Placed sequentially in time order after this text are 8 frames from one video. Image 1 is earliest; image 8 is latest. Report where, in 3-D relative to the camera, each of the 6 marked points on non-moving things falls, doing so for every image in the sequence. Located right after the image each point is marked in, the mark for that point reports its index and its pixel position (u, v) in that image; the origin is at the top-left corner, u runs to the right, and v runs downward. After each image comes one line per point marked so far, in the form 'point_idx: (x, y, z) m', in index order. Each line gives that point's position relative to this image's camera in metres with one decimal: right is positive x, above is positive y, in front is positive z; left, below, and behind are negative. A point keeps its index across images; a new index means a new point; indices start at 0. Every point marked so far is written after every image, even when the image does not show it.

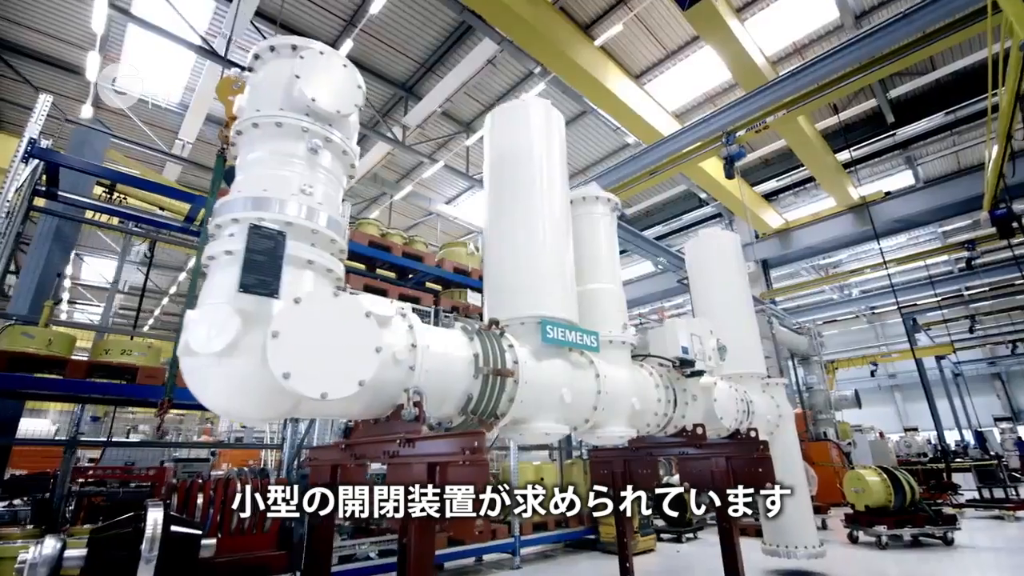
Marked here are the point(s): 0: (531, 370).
0: (+0.1, -0.3, +2.0) m
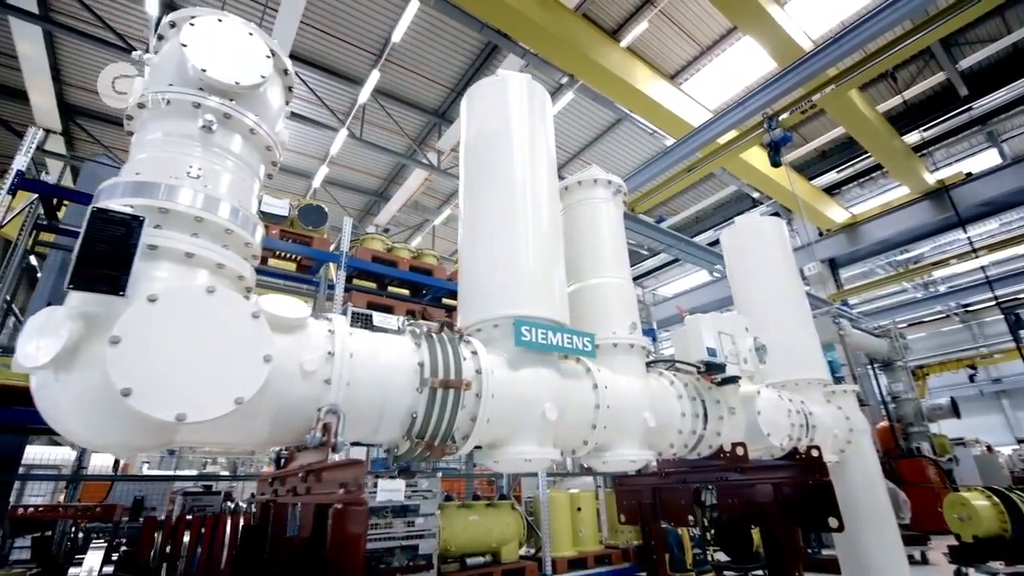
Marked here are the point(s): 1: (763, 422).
0: (0.0, -0.3, +1.7) m
1: (+1.2, -0.7, +2.4) m
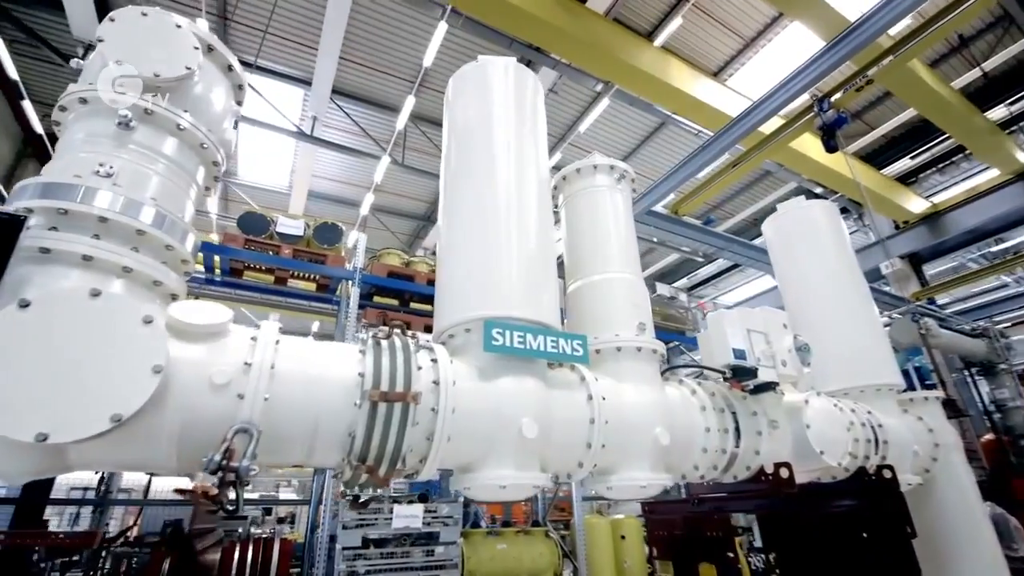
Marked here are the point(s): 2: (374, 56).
0: (-0.1, -0.3, +1.4) m
1: (+1.2, -0.6, +2.0) m
2: (-1.7, +2.8, +5.8) m
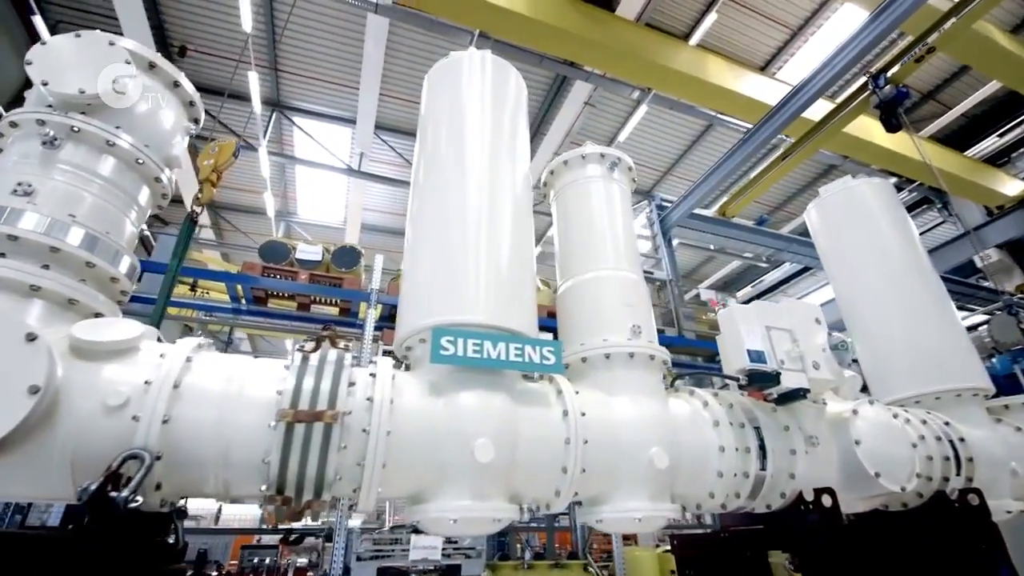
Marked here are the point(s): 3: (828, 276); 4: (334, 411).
0: (-0.3, -0.3, +1.2) m
1: (+1.2, -0.6, +1.6) m
2: (-1.4, +2.6, +6.0) m
3: (+1.8, +0.1, +2.7) m
4: (-0.4, -0.3, +1.1) m
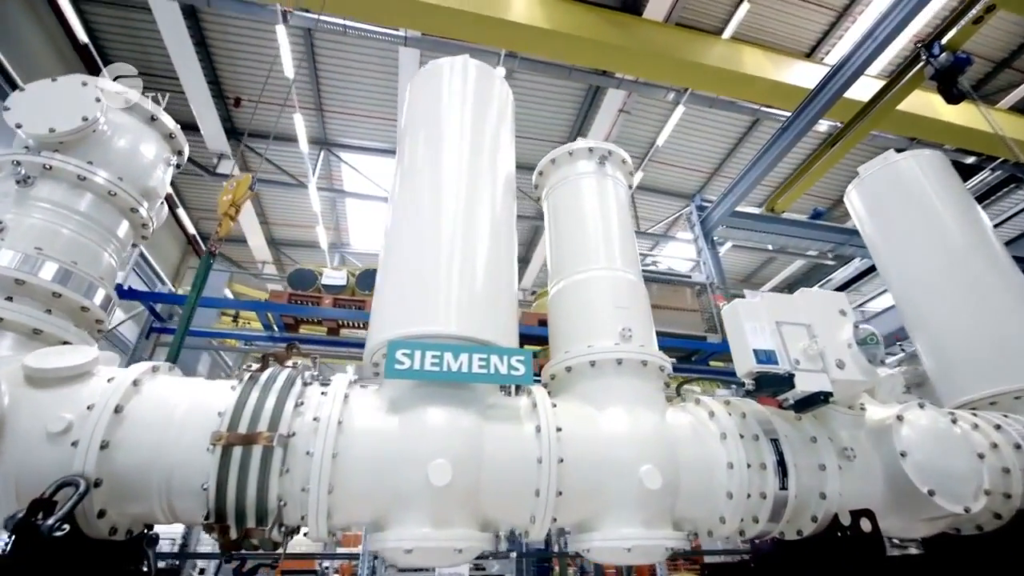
0: (-0.3, -0.4, +1.2) m
1: (+1.1, -0.5, +1.4) m
2: (-1.1, +2.3, +6.1) m
3: (+1.8, +0.1, +2.4) m
4: (-0.5, -0.3, +1.1) m
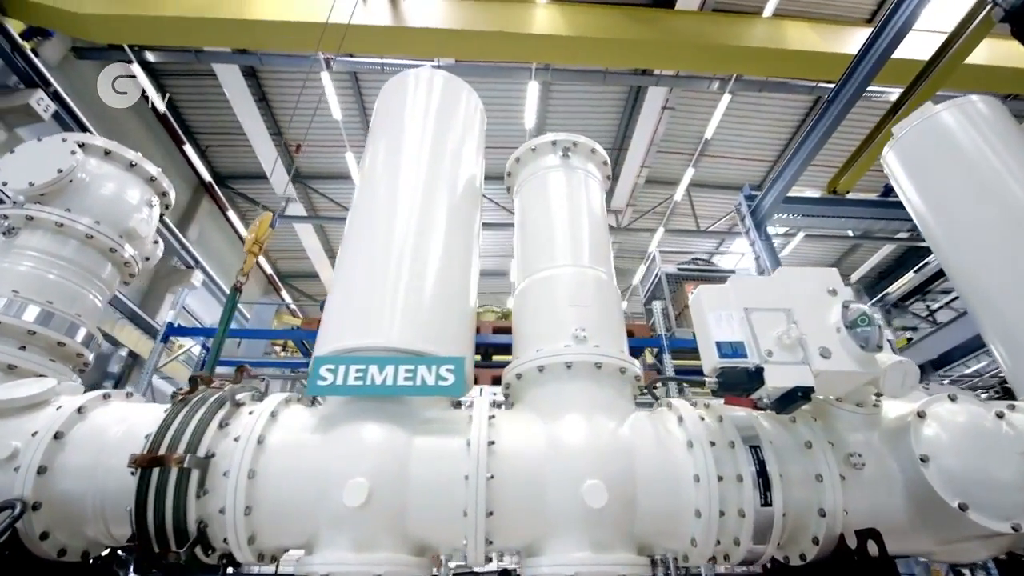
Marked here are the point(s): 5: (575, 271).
0: (-0.5, -0.4, +1.1) m
1: (+1.0, -0.5, +1.1) m
2: (-0.8, +2.0, +6.2) m
3: (+1.7, +0.2, +2.0) m
4: (-0.7, -0.4, +1.1) m
5: (+0.2, 0.0, +1.5) m
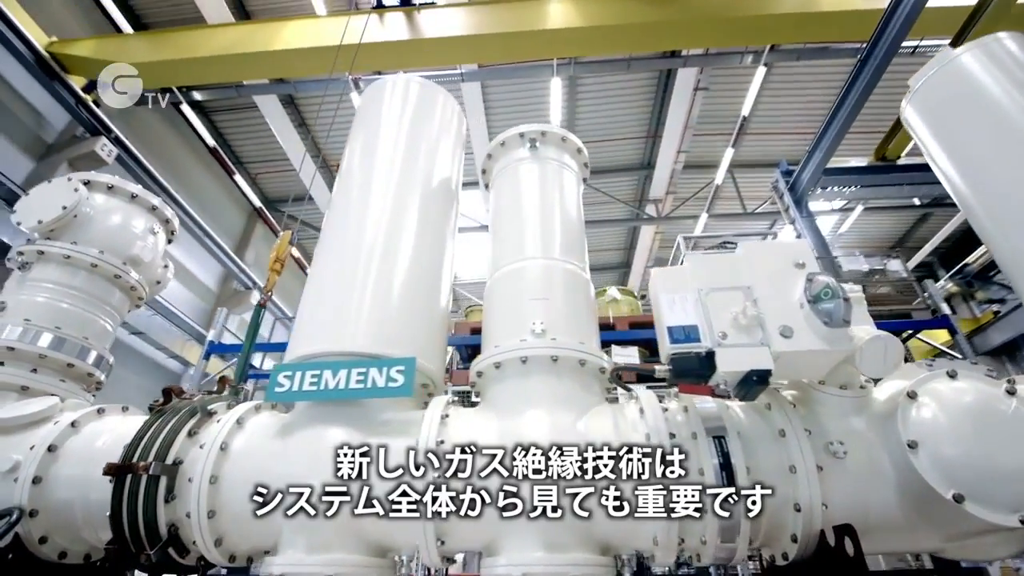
0: (-0.6, -0.4, +1.2) m
1: (+0.9, -0.4, +1.0) m
2: (-0.5, +2.0, +6.3) m
3: (+1.6, +0.3, +1.8) m
4: (-0.8, -0.4, +1.1) m
5: (+0.1, +0.1, +1.5) m
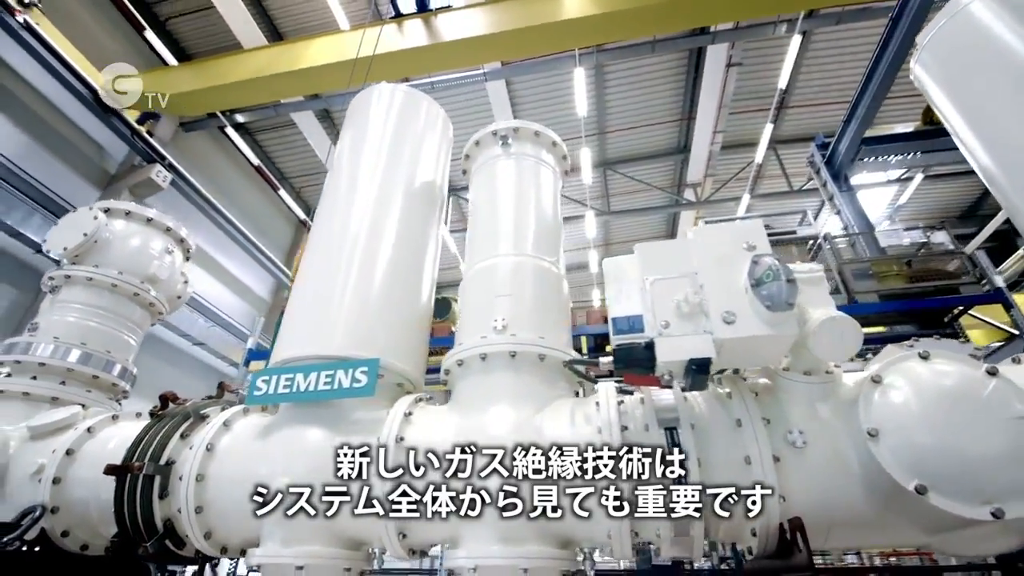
0: (-0.7, -0.4, +1.3) m
1: (+0.8, -0.3, +0.9) m
2: (-0.2, +2.0, +6.3) m
3: (+1.6, +0.4, +1.7) m
4: (-0.9, -0.5, +1.2) m
5: (0.0, +0.1, +1.5) m
